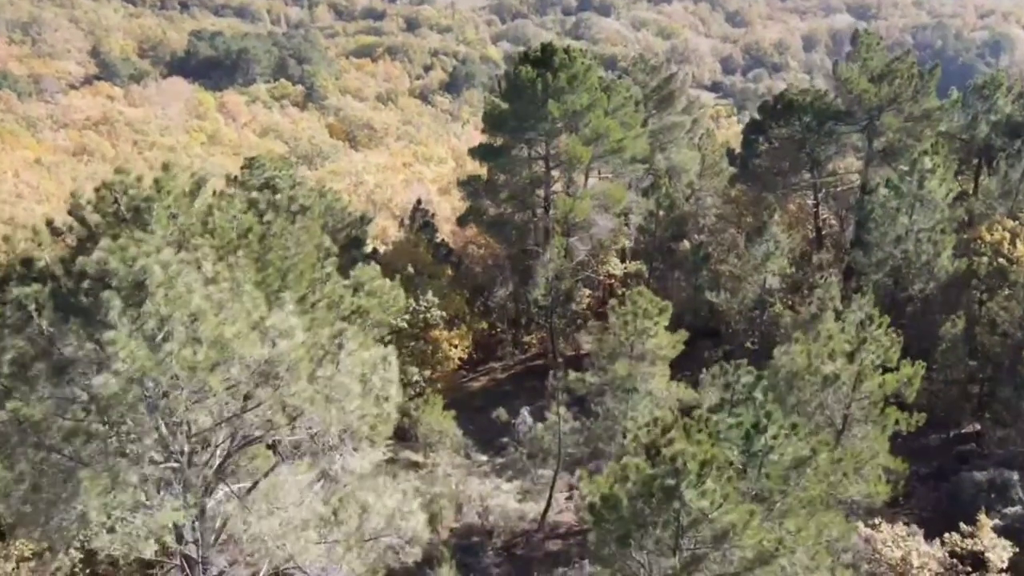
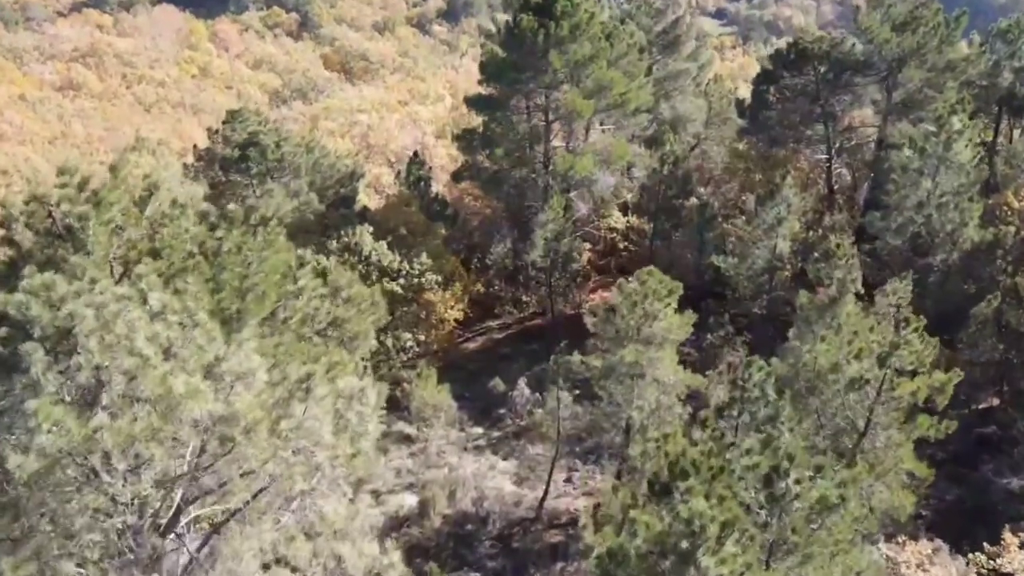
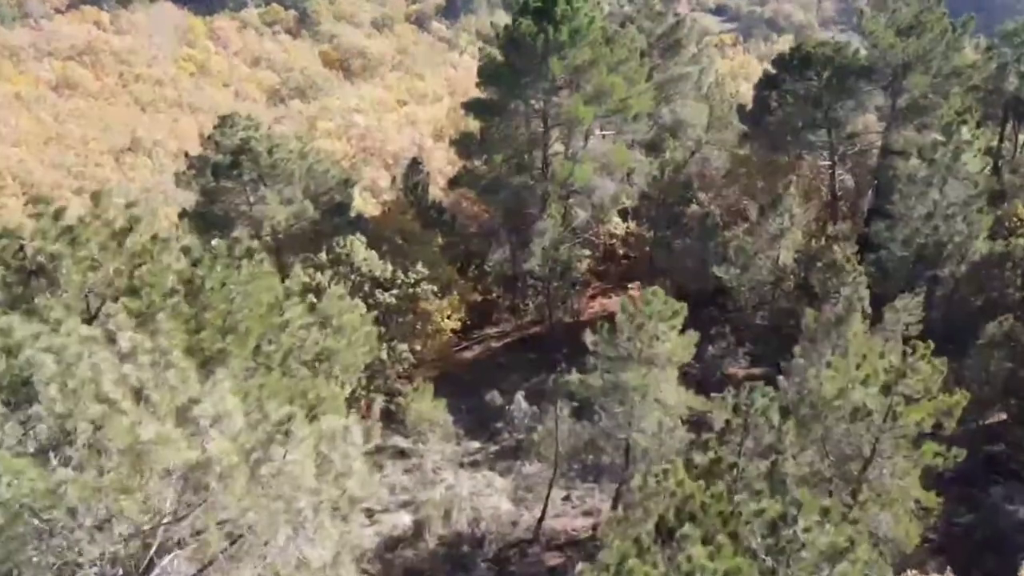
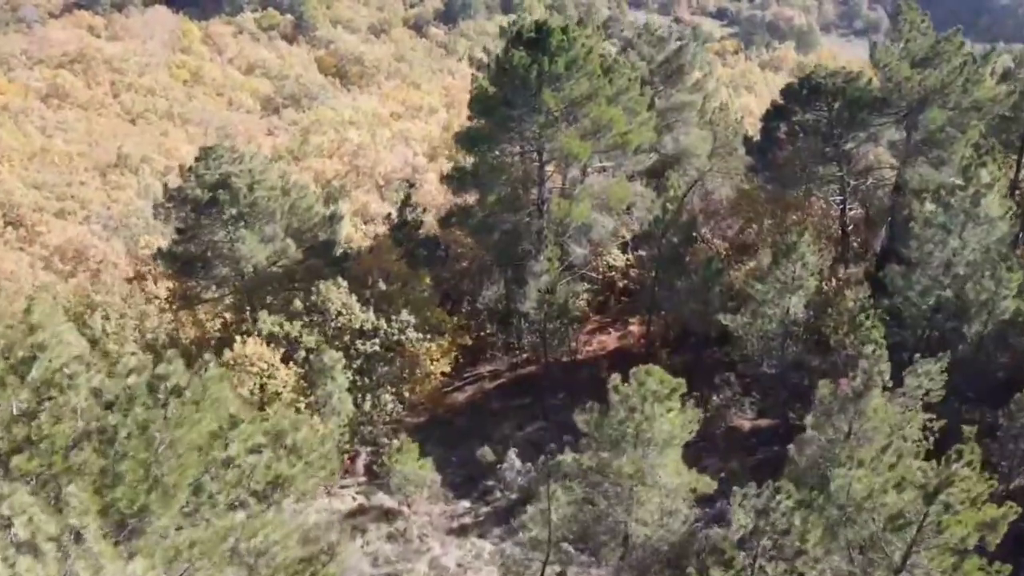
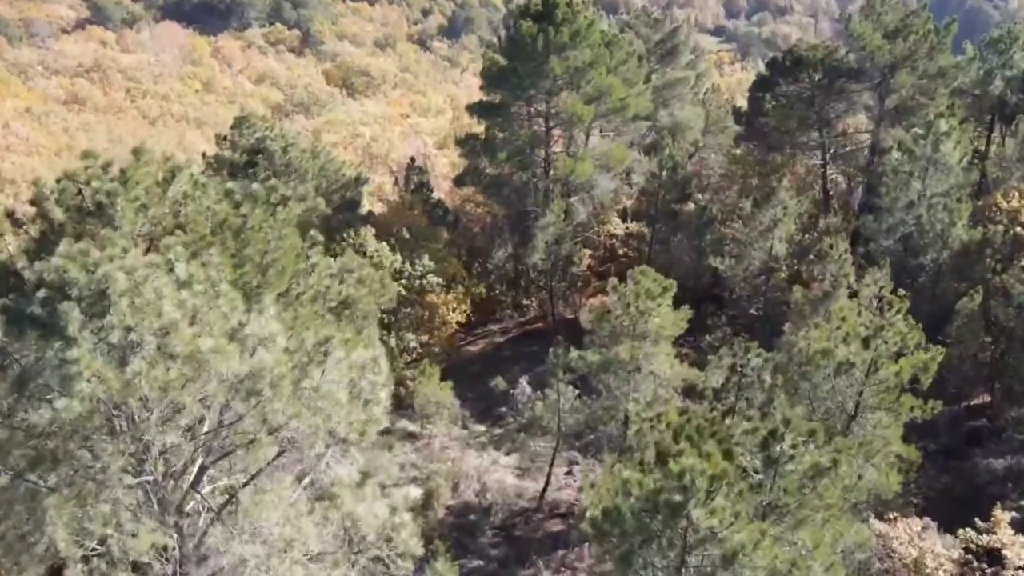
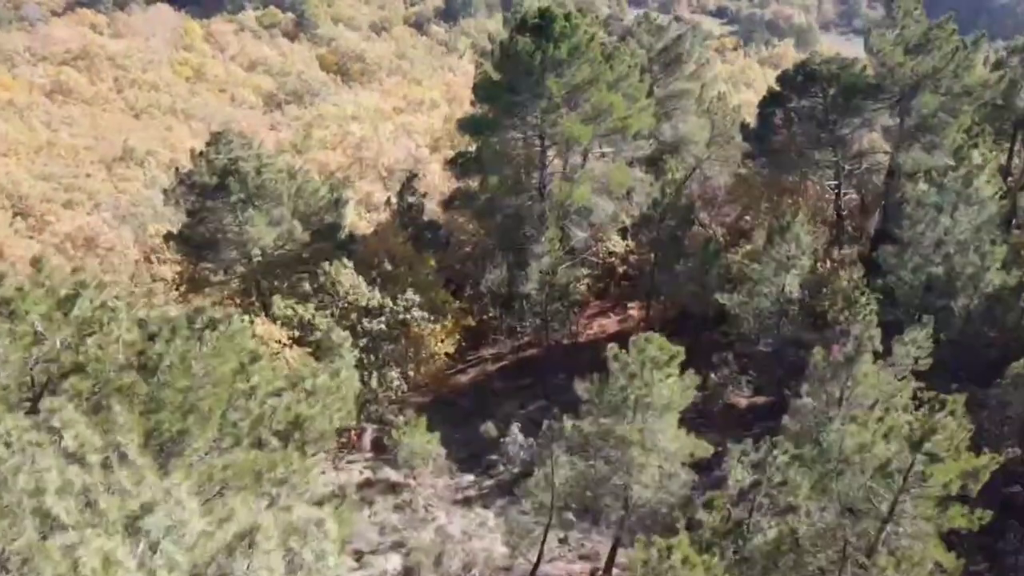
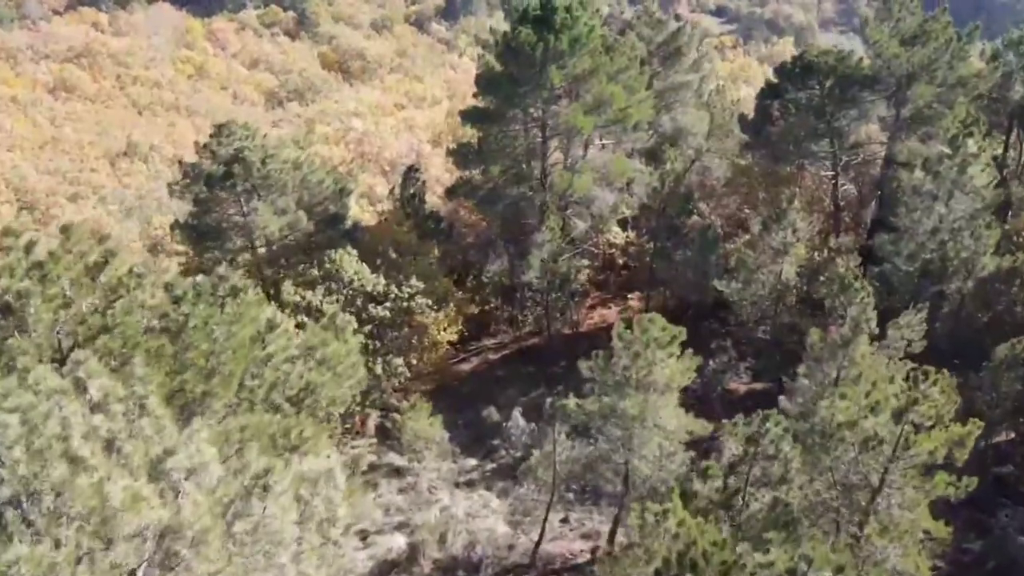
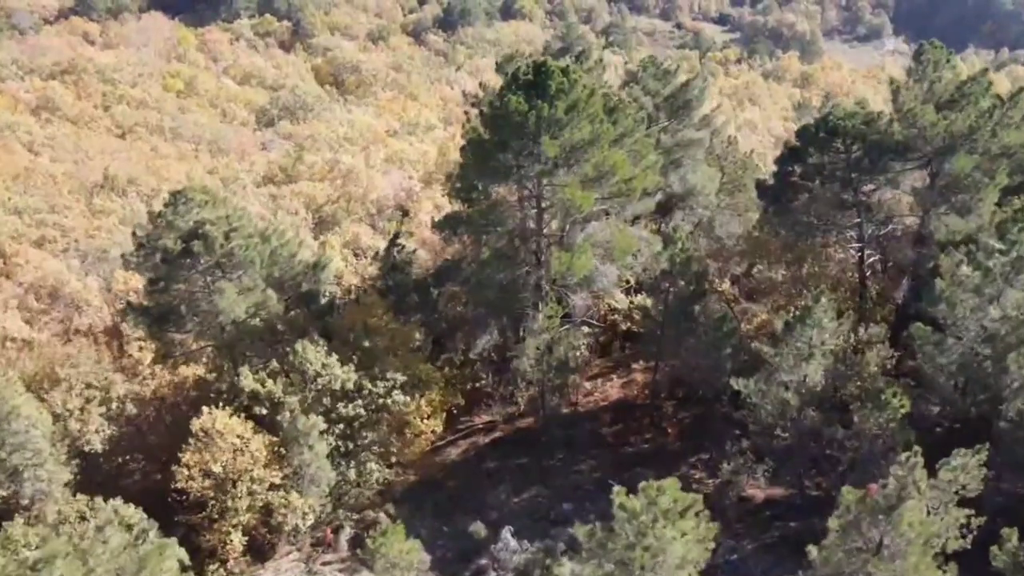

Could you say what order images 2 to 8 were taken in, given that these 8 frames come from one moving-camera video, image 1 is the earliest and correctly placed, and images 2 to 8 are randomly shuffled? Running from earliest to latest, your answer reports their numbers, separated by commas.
5, 2, 3, 7, 6, 4, 8
